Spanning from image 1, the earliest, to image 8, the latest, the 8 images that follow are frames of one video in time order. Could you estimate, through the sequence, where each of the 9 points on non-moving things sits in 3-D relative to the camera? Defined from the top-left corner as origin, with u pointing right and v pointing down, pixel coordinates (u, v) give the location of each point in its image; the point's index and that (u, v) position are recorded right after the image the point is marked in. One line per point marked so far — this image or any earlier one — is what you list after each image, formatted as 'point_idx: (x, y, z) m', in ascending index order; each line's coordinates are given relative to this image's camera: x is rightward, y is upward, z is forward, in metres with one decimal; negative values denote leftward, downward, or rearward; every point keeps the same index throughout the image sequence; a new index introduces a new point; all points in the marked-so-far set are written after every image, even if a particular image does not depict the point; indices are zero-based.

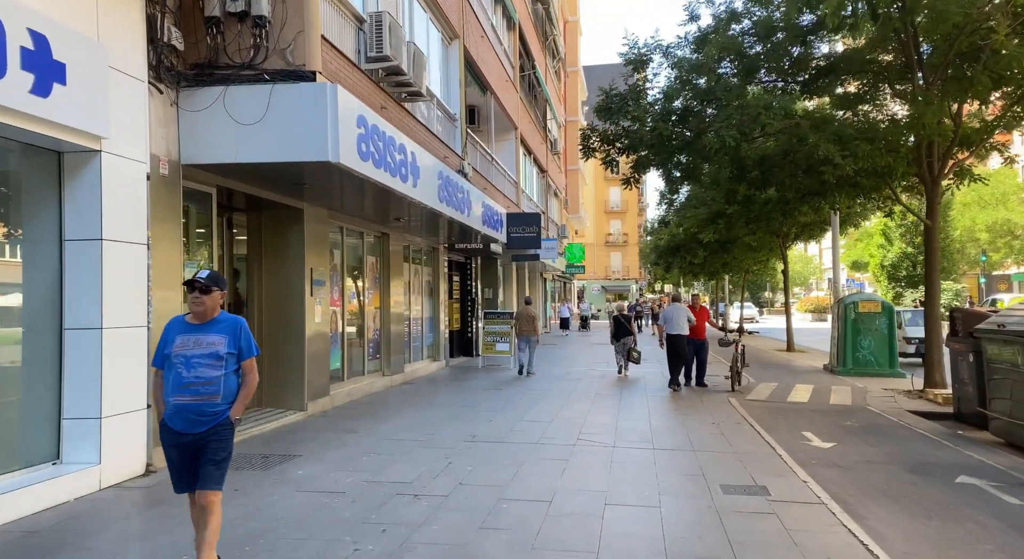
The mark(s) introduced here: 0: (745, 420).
0: (+3.1, -1.8, +9.6) m
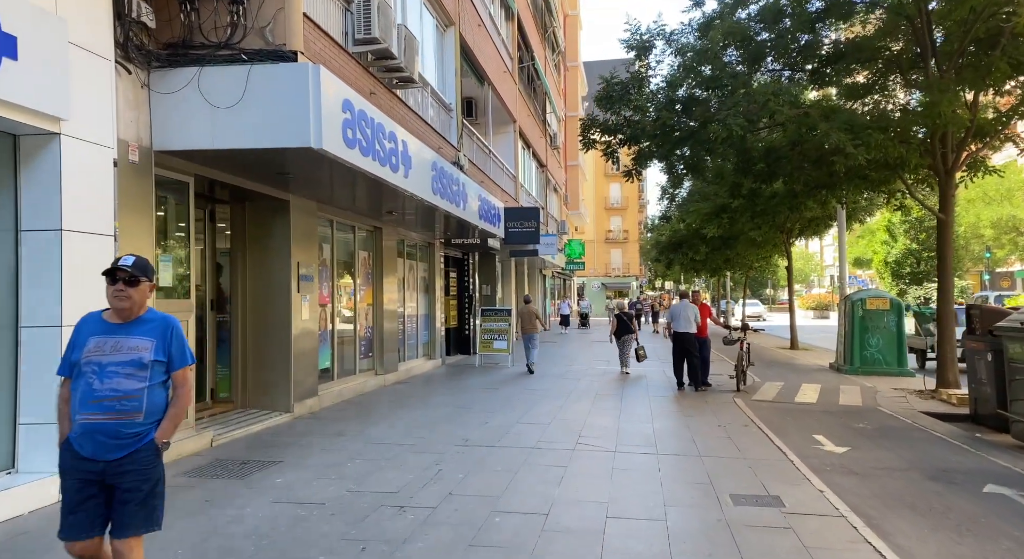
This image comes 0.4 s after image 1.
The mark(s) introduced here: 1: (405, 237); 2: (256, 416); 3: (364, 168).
0: (+3.0, -1.8, +9.2) m
1: (-2.1, +0.8, +14.5) m
2: (-3.1, -1.7, +9.0) m
3: (-1.6, +1.2, +7.8) m
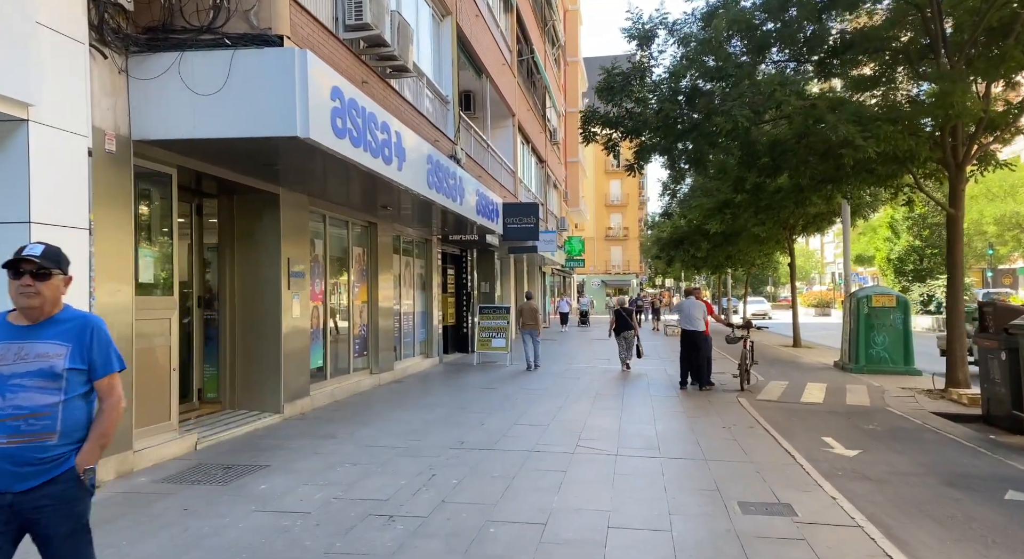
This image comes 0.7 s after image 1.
0: (+3.0, -1.7, +8.9) m
1: (-2.2, +0.9, +14.2) m
2: (-3.2, -1.6, +8.7) m
3: (-1.6, +1.2, +7.5) m
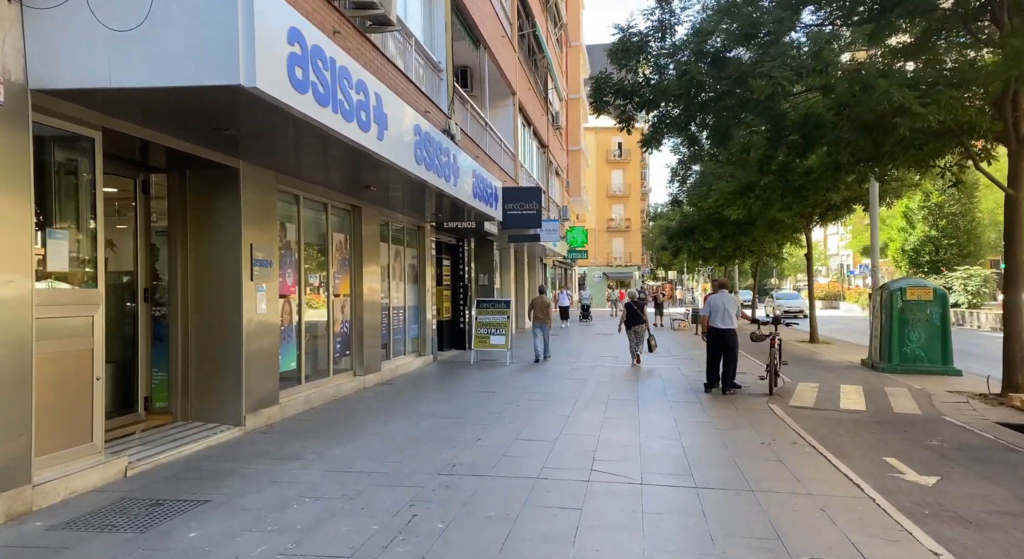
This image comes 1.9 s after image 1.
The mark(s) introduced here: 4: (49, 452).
0: (+3.0, -1.6, +7.6) m
1: (-2.1, +1.1, +12.9) m
2: (-3.2, -1.5, +7.4) m
3: (-1.6, +1.3, +6.2) m
4: (-3.4, -1.2, +5.3) m
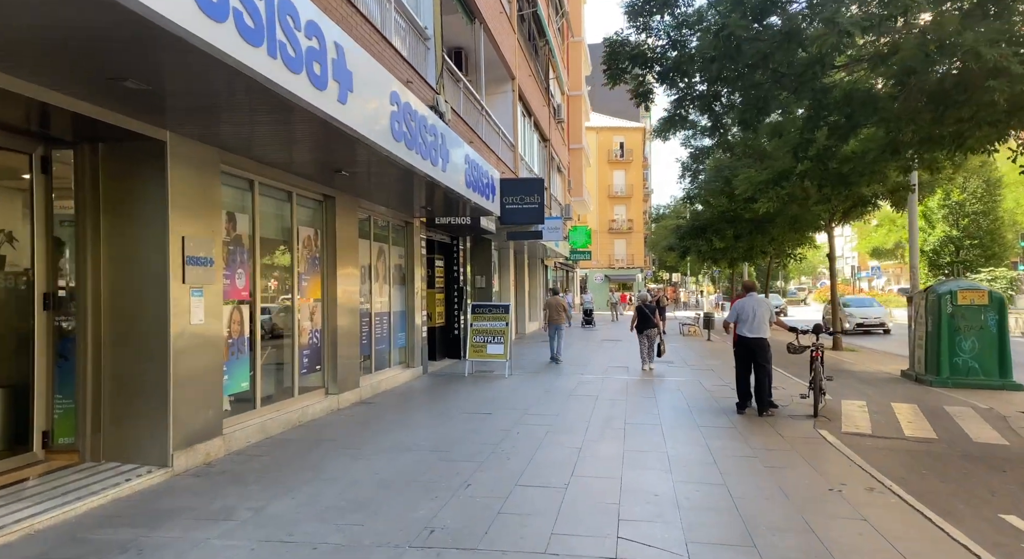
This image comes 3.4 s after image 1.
0: (+3.0, -1.6, +5.9) m
1: (-2.2, +1.0, +11.3) m
2: (-3.2, -1.5, +5.7) m
3: (-1.6, +1.3, +4.6) m
4: (-3.4, -1.3, +3.7) m
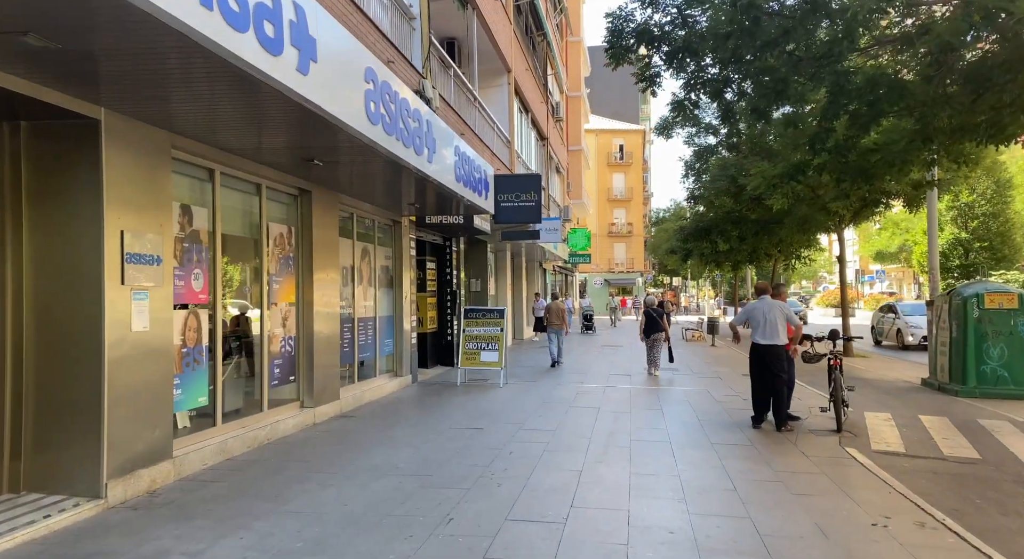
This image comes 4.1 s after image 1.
0: (+2.9, -1.6, +5.1) m
1: (-2.2, +1.0, +10.5) m
2: (-3.2, -1.5, +4.9) m
3: (-1.7, +1.3, +3.7) m
4: (-3.4, -1.2, +2.8) m
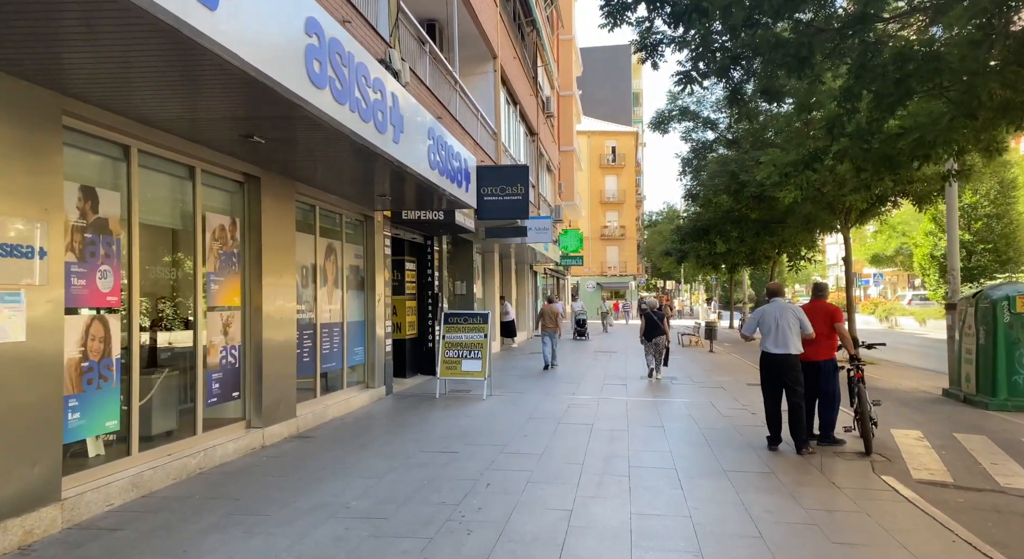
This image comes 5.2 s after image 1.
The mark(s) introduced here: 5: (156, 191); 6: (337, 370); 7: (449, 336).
0: (+2.8, -1.6, +4.0) m
1: (-2.5, +1.0, +9.3) m
2: (-3.4, -1.5, +3.7) m
3: (-1.8, +1.3, +2.6) m
4: (-3.6, -1.2, +1.6) m
5: (-3.0, +0.8, +6.3) m
6: (-2.4, -1.2, +9.9) m
7: (-1.0, -0.9, +11.7) m
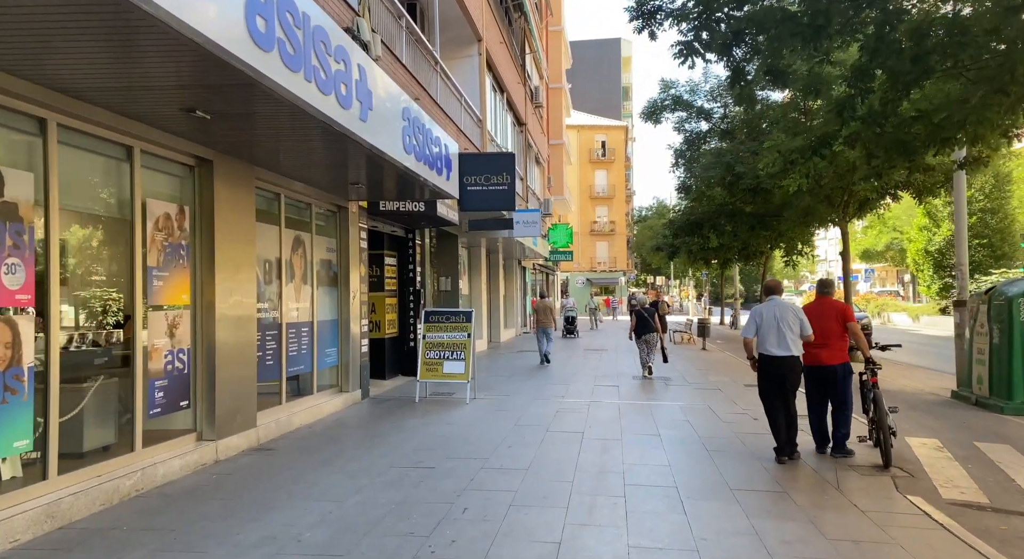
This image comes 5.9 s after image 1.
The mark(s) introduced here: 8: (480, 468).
0: (+2.6, -1.6, +3.3) m
1: (-2.7, +1.0, +8.5) m
2: (-3.5, -1.5, +2.9) m
3: (-1.9, +1.4, +1.8) m
4: (-3.7, -1.2, +0.8) m
5: (-3.2, +0.8, +5.5) m
6: (-2.6, -1.2, +9.1) m
7: (-1.2, -0.8, +11.0) m
8: (-0.3, -1.7, +6.5) m
